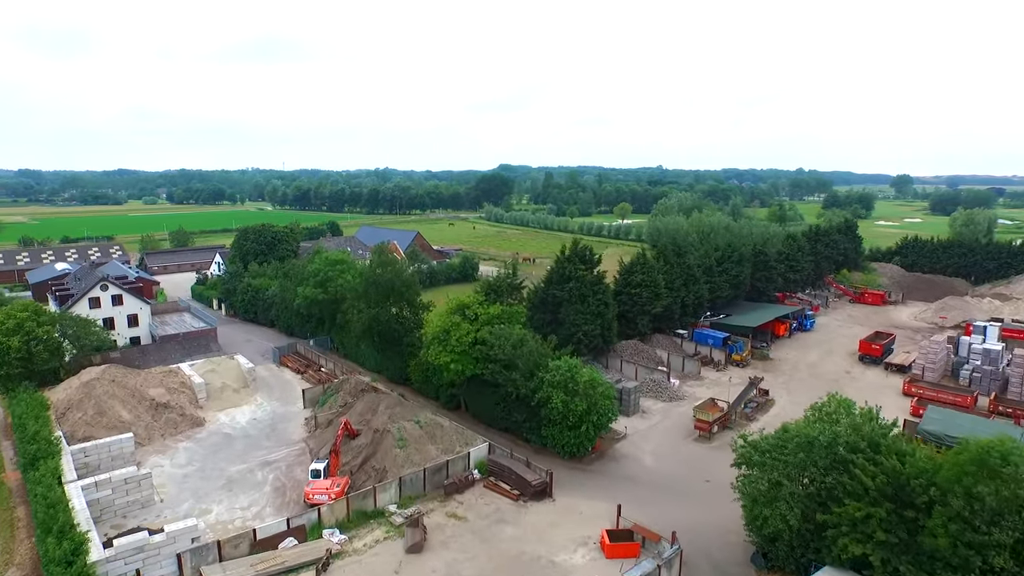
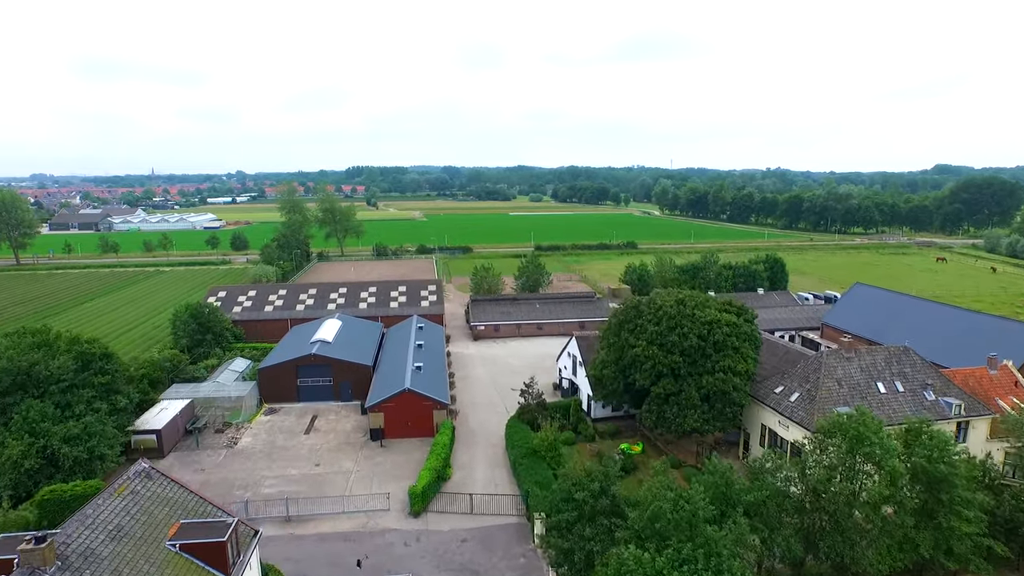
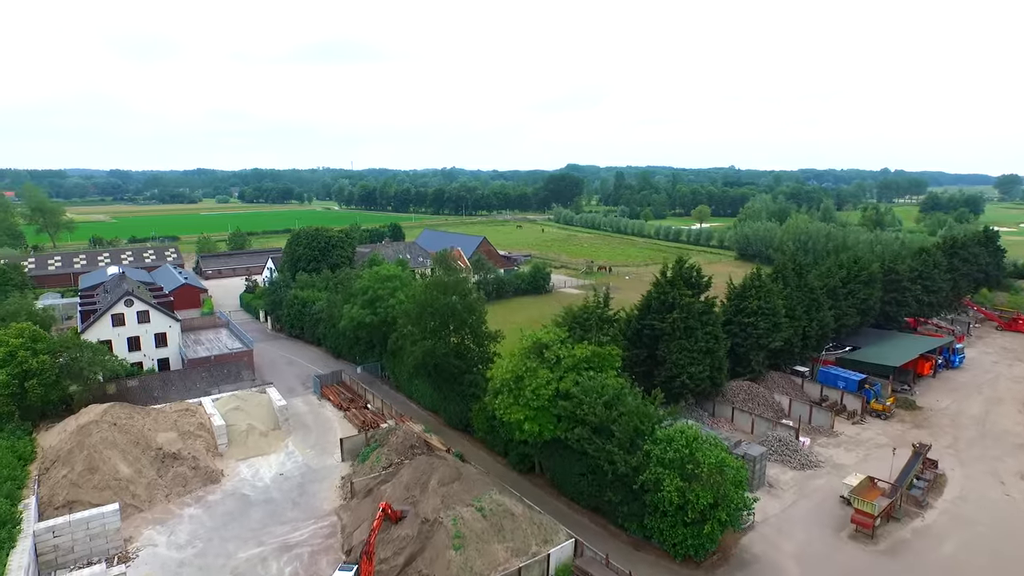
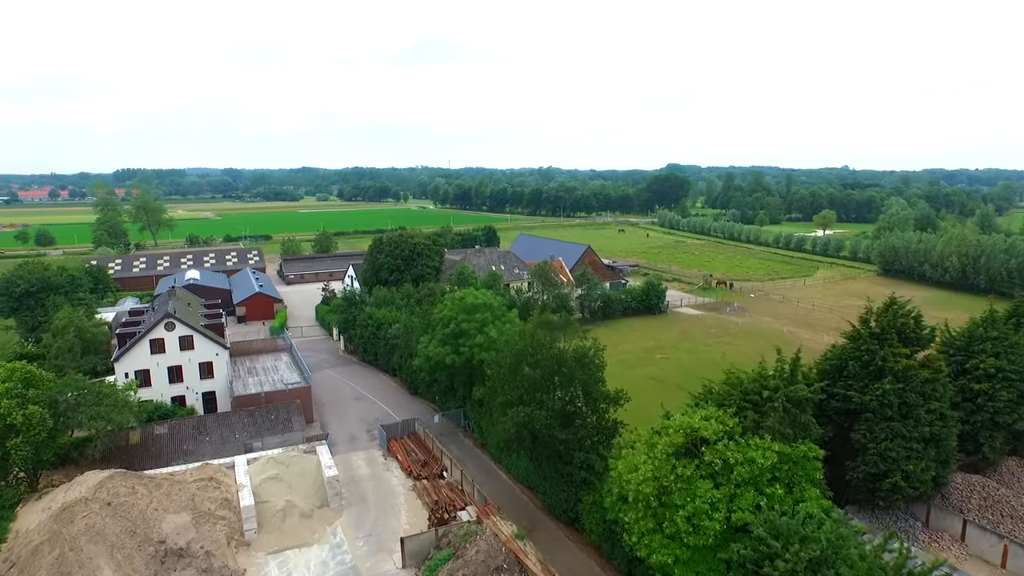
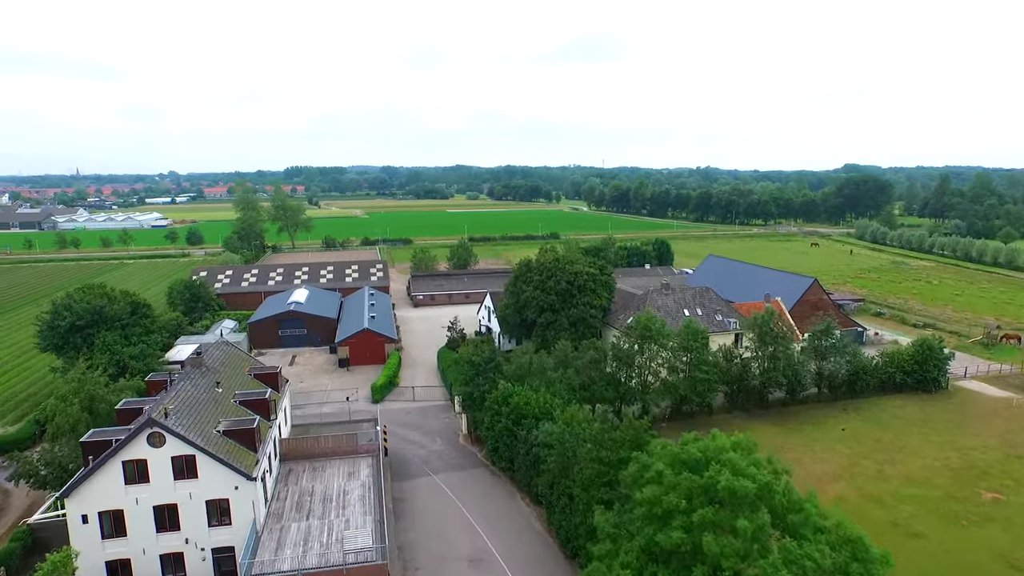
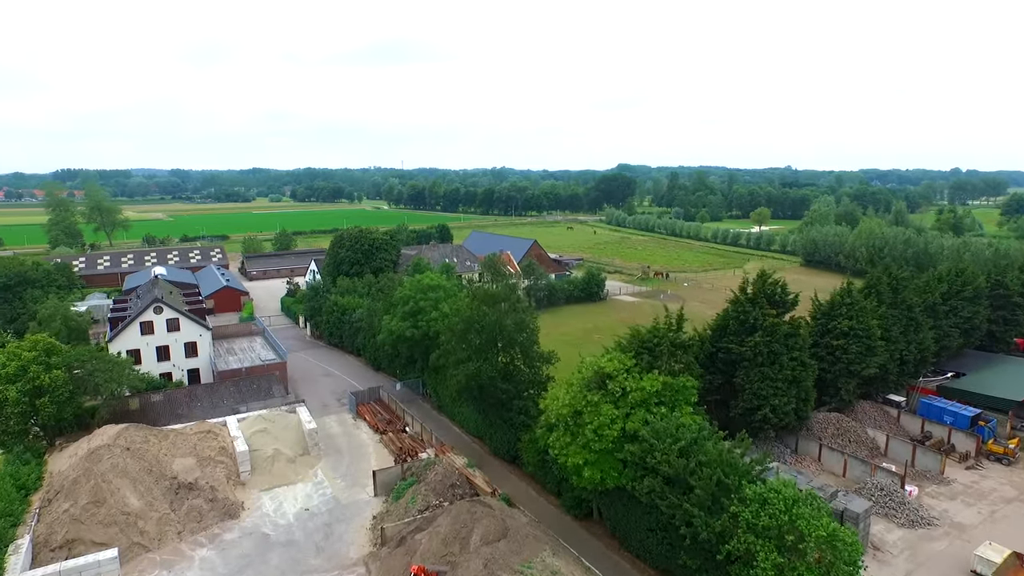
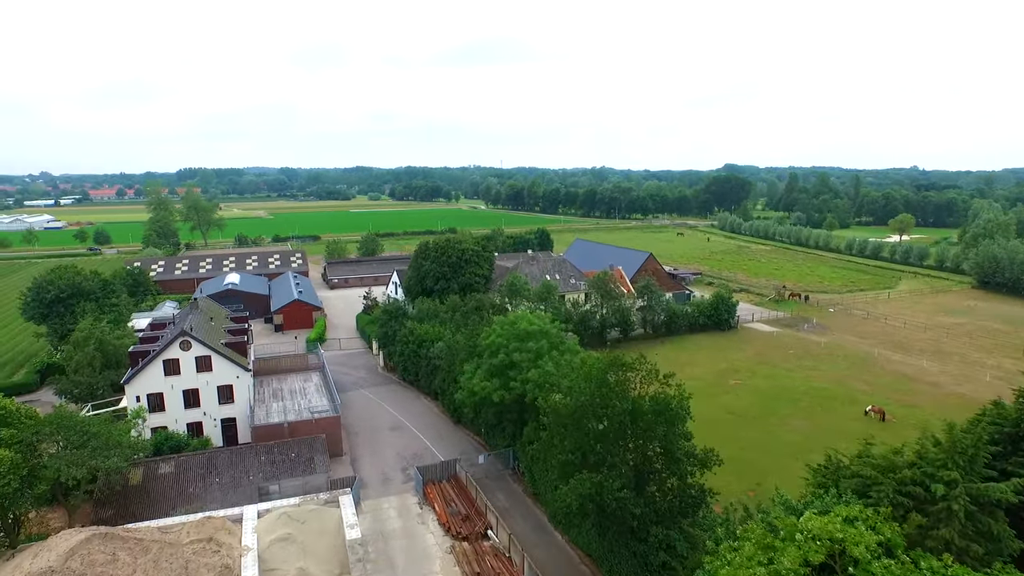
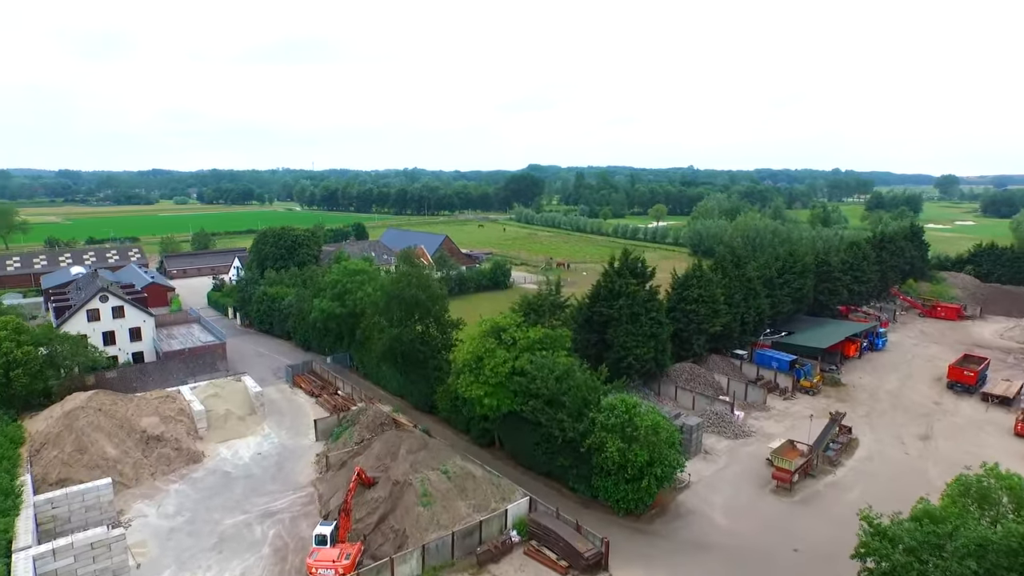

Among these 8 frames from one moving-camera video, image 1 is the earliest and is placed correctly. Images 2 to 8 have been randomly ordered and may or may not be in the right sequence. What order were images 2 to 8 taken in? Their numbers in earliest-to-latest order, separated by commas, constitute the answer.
8, 3, 6, 4, 7, 5, 2
